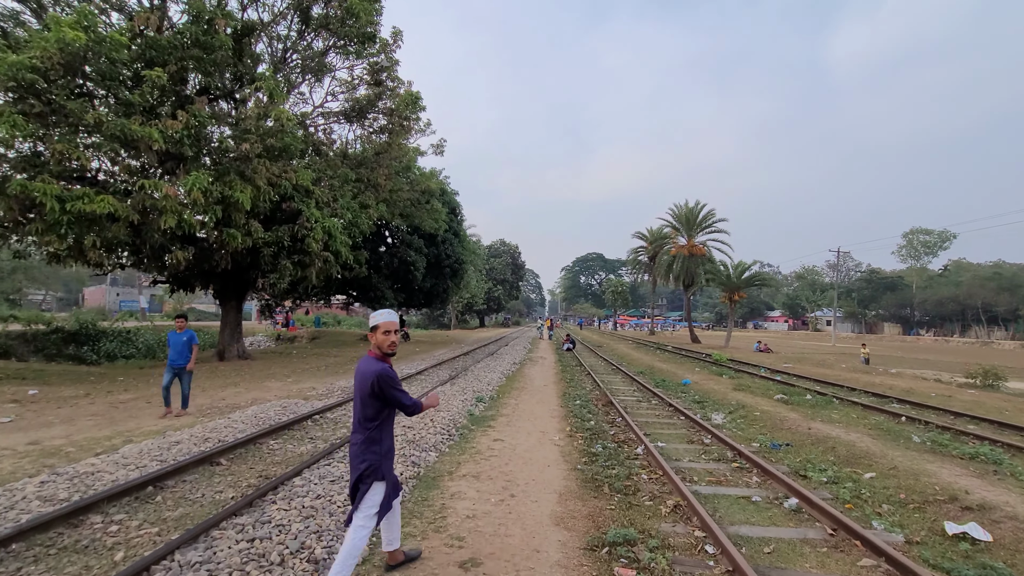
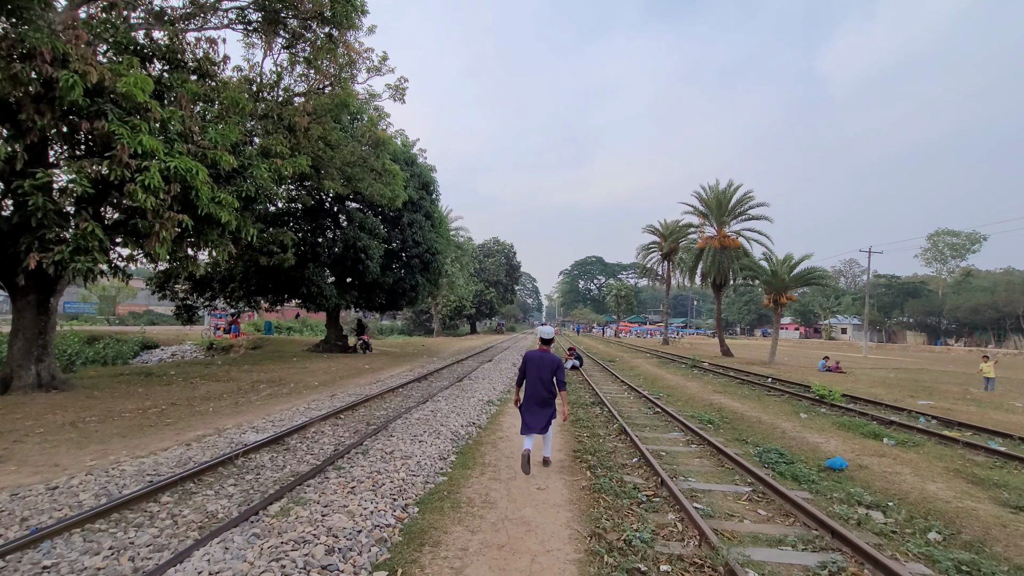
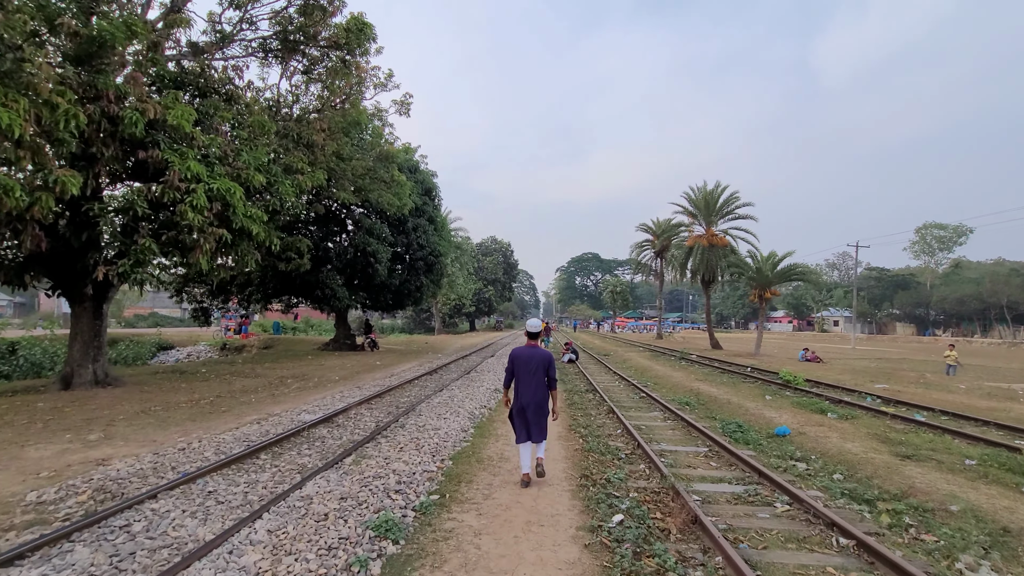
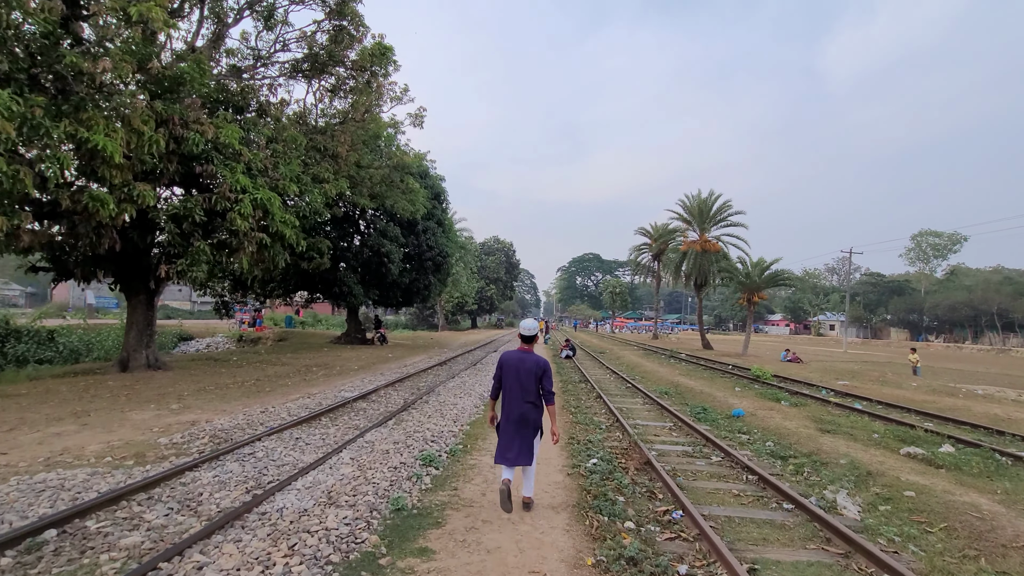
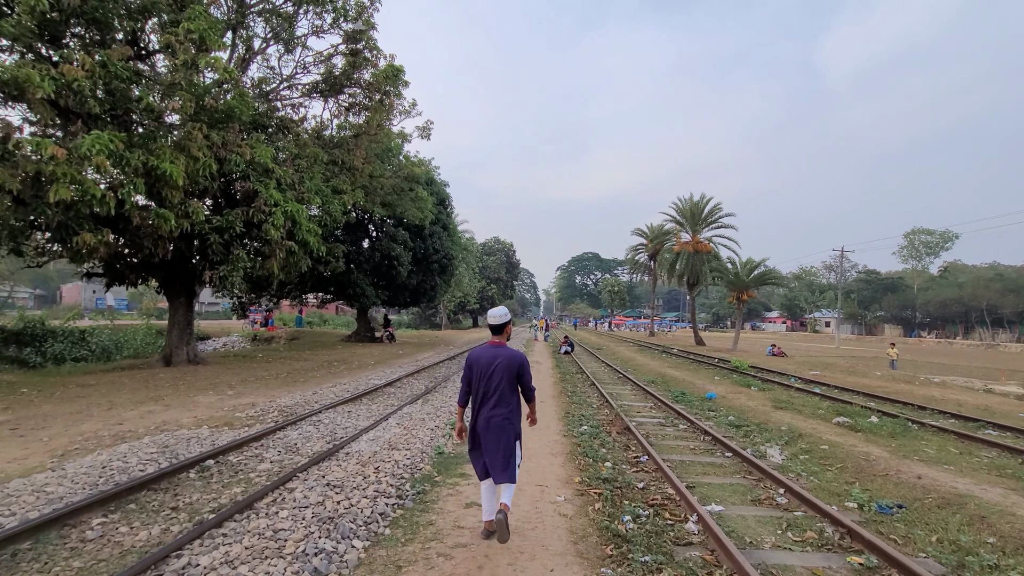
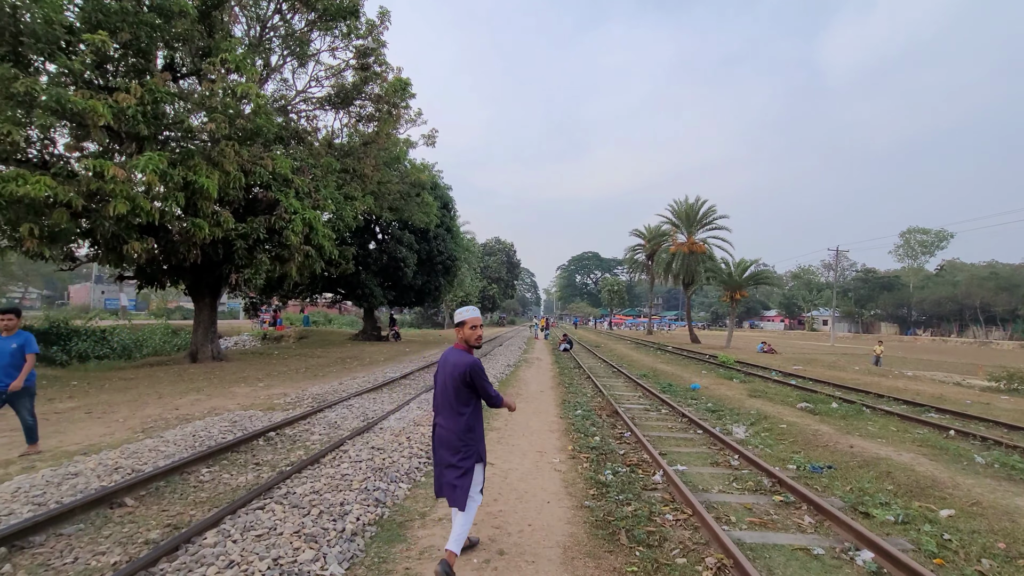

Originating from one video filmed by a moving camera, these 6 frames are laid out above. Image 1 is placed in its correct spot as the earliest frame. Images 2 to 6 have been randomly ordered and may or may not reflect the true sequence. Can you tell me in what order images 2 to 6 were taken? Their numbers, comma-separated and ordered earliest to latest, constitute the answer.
6, 5, 4, 3, 2
